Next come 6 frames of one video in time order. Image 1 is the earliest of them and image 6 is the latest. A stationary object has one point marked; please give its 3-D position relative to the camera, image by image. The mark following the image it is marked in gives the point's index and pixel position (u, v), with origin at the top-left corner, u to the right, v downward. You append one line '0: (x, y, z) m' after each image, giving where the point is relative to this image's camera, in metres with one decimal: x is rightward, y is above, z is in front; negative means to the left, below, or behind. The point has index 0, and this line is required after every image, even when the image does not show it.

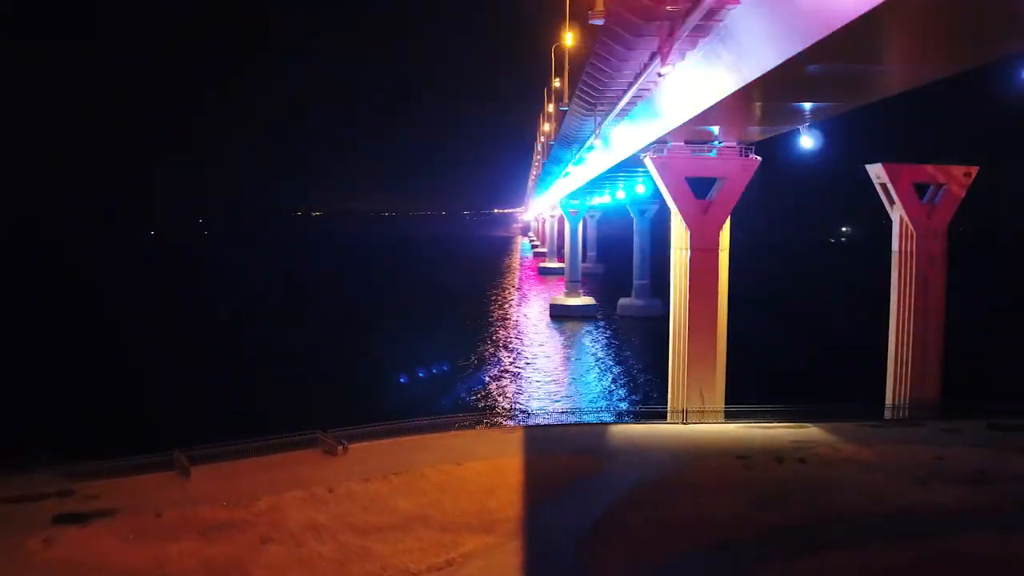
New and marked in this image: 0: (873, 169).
0: (+6.6, +2.2, +15.3) m
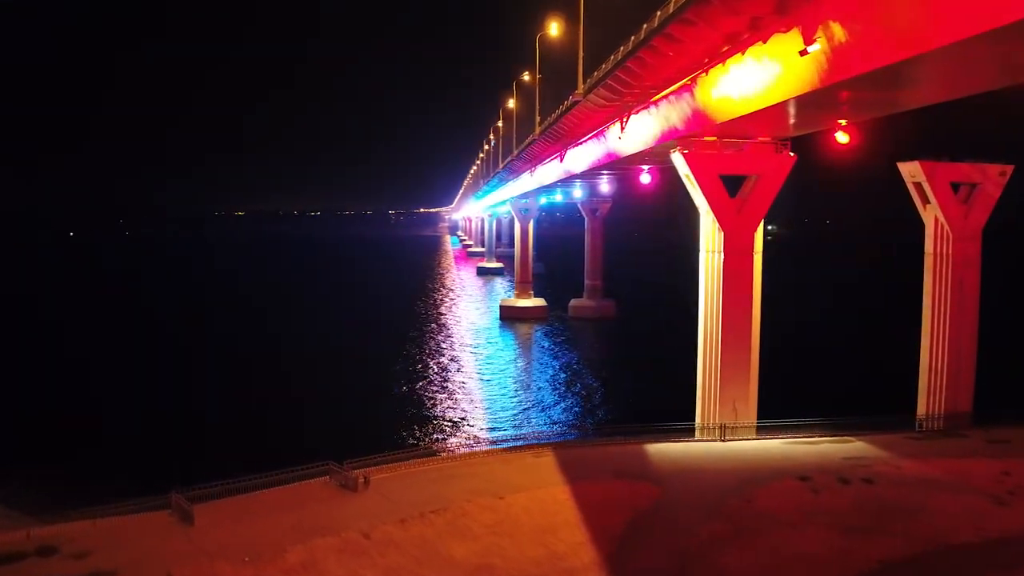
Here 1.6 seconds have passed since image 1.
0: (+6.9, +2.1, +14.6) m
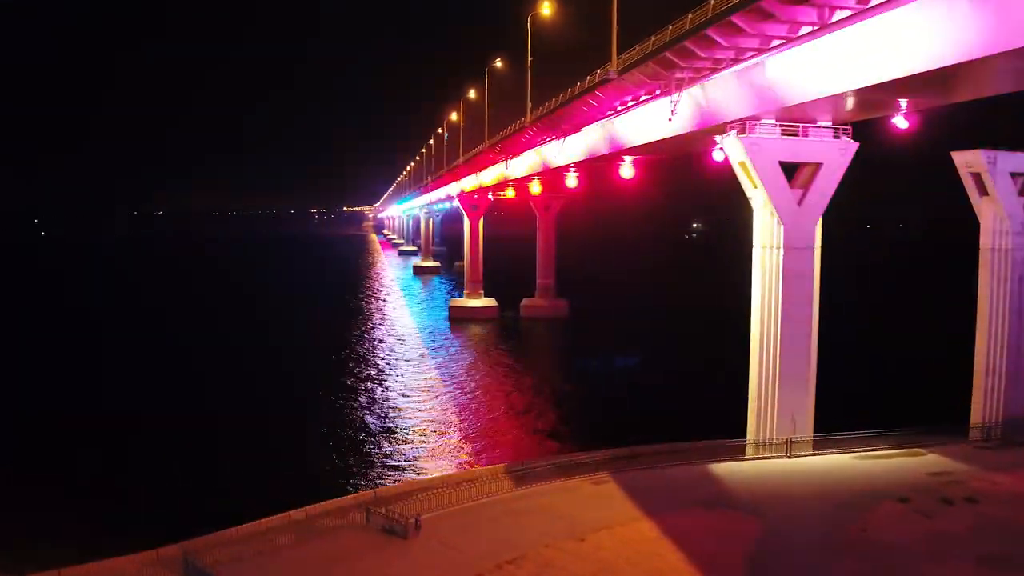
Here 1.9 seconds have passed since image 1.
0: (+7.3, +2.1, +13.6) m
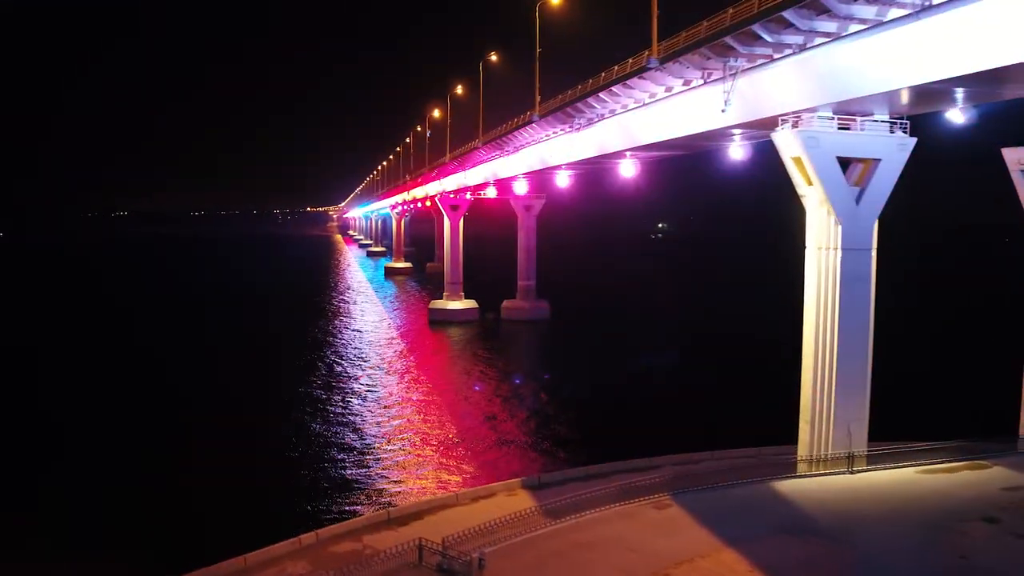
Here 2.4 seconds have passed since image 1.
0: (+7.8, +2.1, +13.0) m
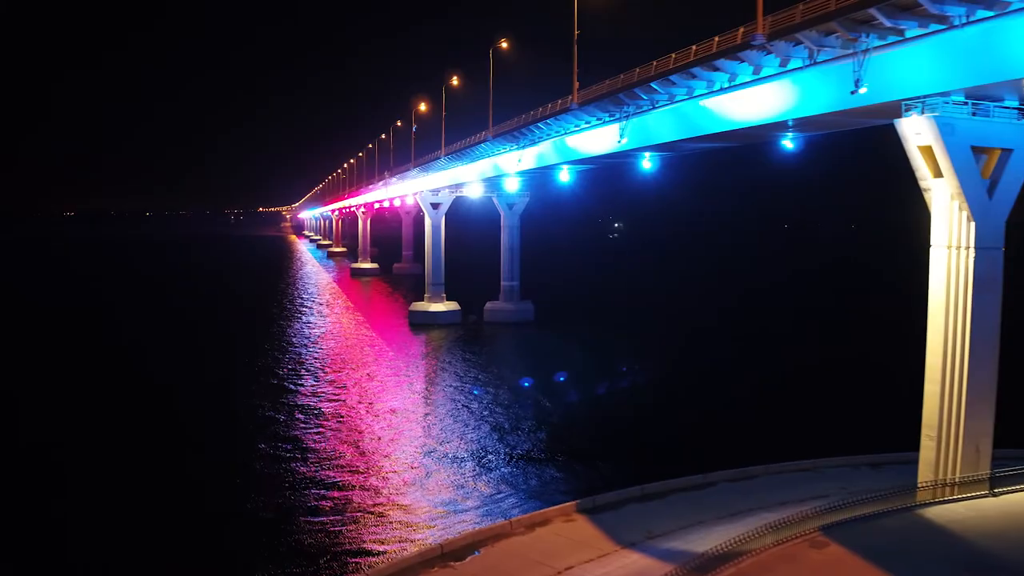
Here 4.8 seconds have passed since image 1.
0: (+9.0, +2.1, +12.1) m
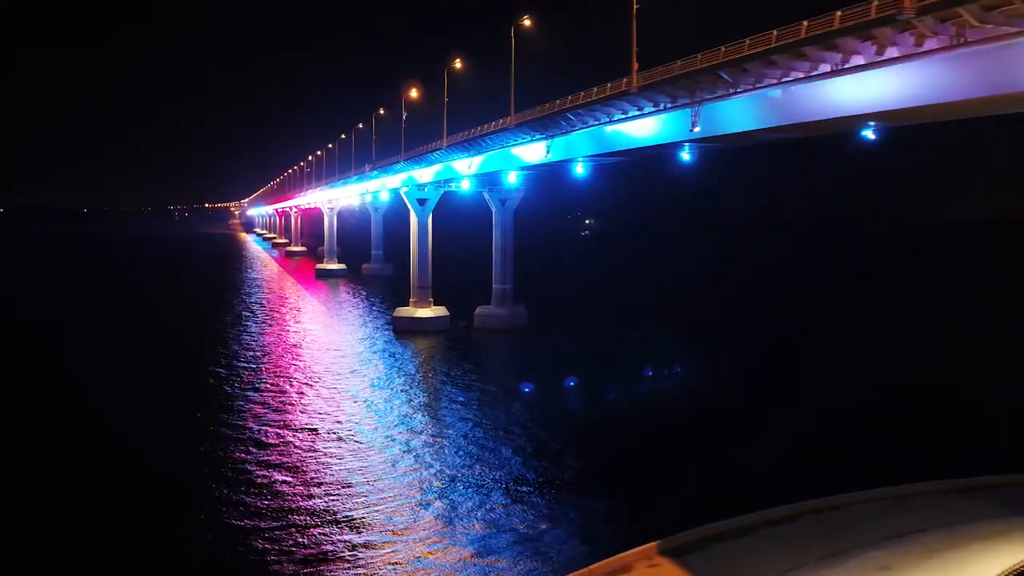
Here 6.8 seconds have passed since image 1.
0: (+10.2, +2.0, +10.7) m
